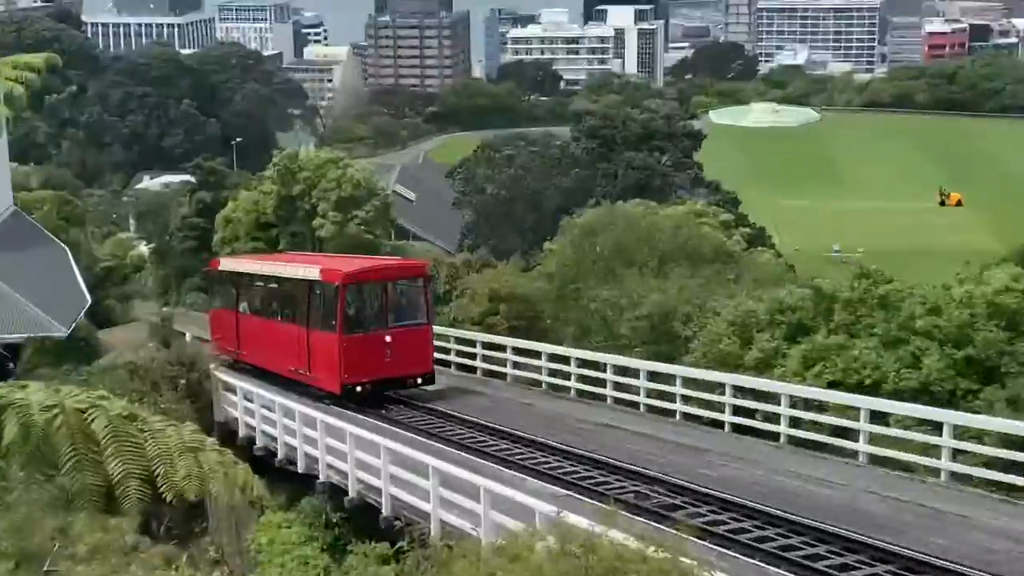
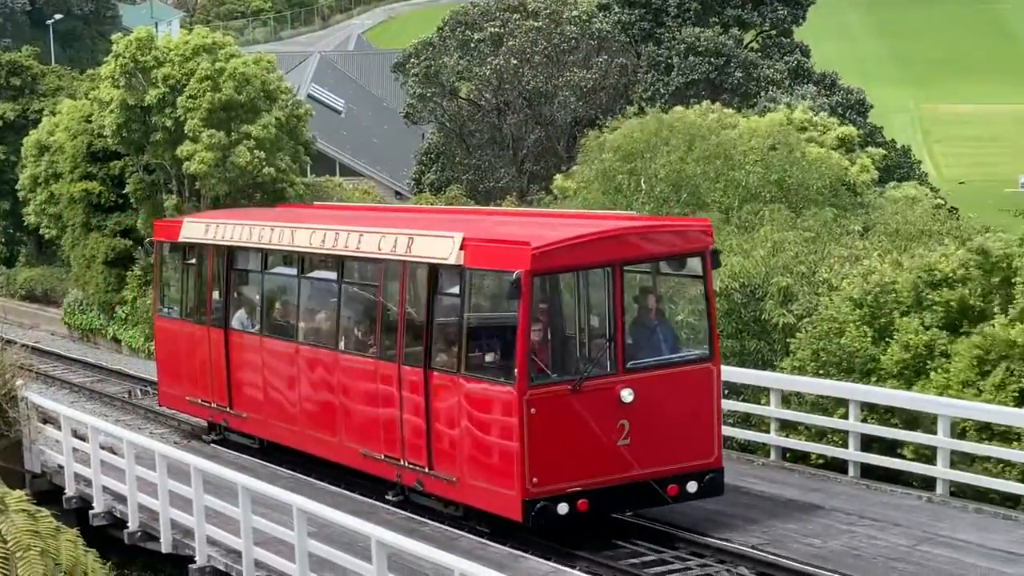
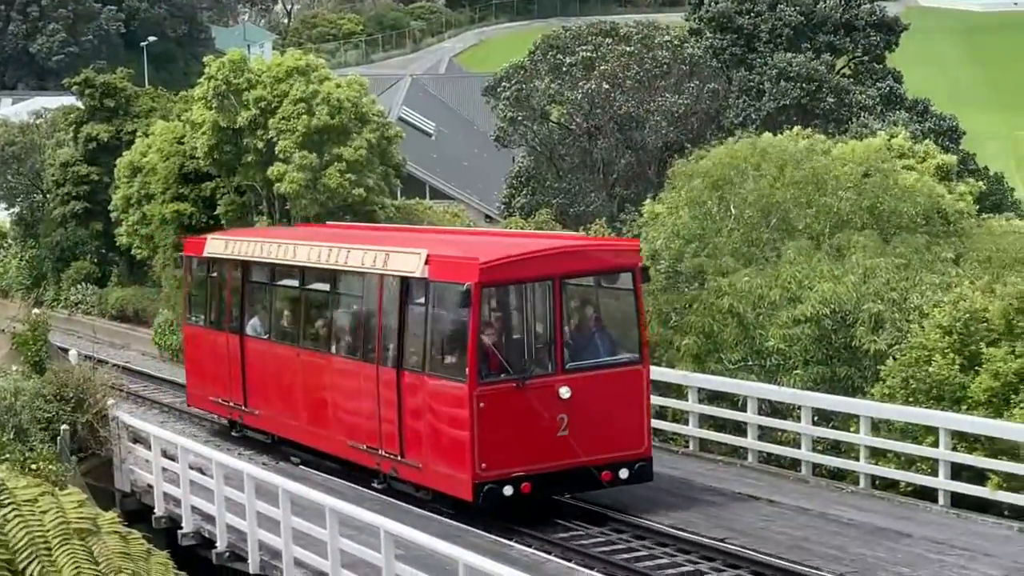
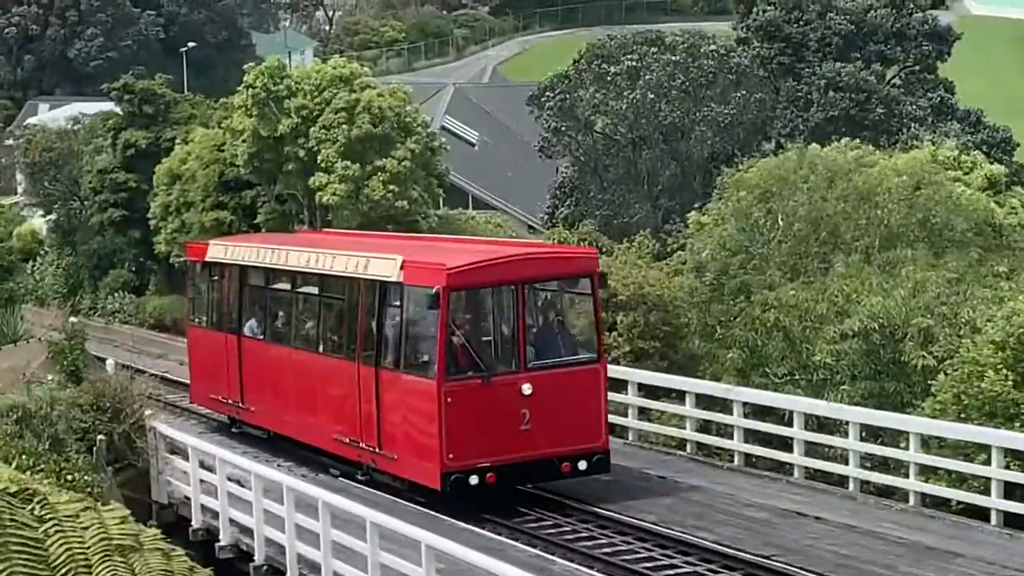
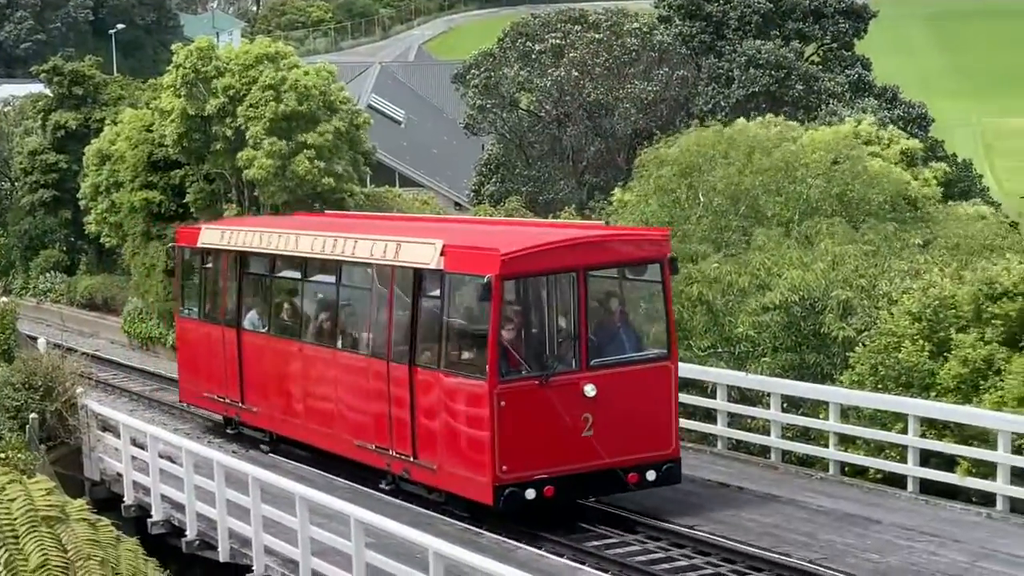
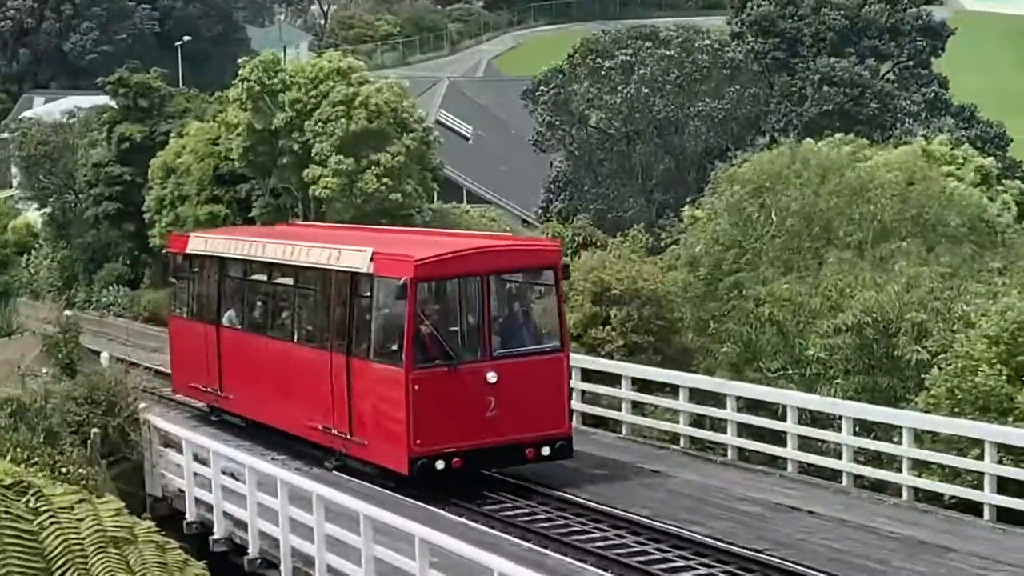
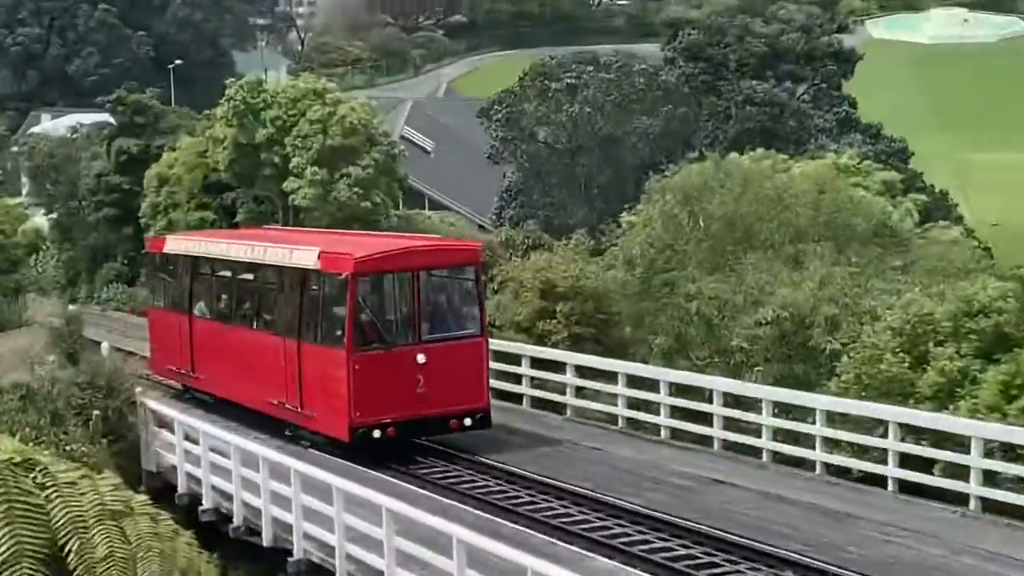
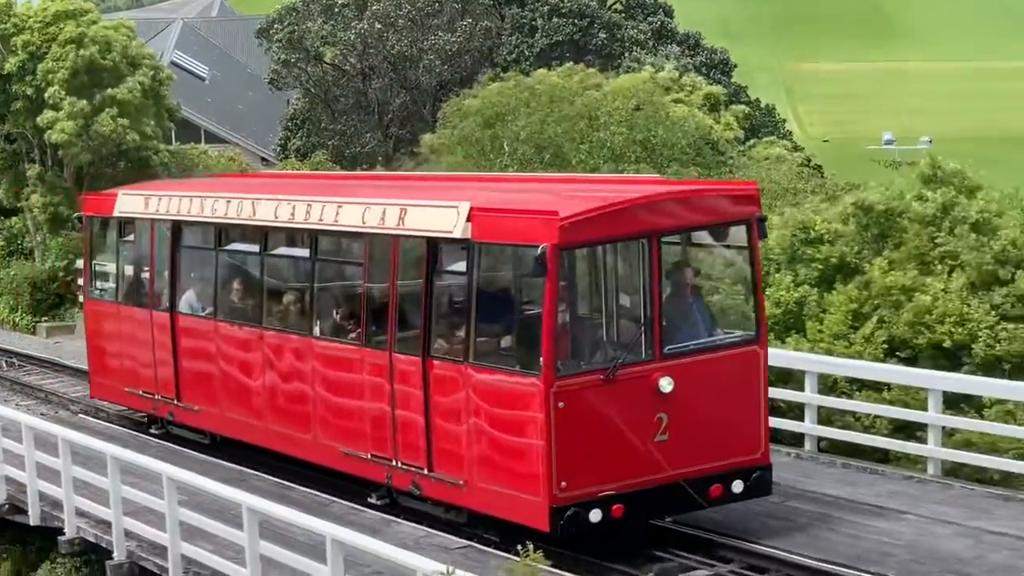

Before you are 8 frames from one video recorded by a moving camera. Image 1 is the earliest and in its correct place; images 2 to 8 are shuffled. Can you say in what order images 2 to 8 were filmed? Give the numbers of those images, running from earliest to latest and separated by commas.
7, 6, 4, 3, 5, 2, 8
